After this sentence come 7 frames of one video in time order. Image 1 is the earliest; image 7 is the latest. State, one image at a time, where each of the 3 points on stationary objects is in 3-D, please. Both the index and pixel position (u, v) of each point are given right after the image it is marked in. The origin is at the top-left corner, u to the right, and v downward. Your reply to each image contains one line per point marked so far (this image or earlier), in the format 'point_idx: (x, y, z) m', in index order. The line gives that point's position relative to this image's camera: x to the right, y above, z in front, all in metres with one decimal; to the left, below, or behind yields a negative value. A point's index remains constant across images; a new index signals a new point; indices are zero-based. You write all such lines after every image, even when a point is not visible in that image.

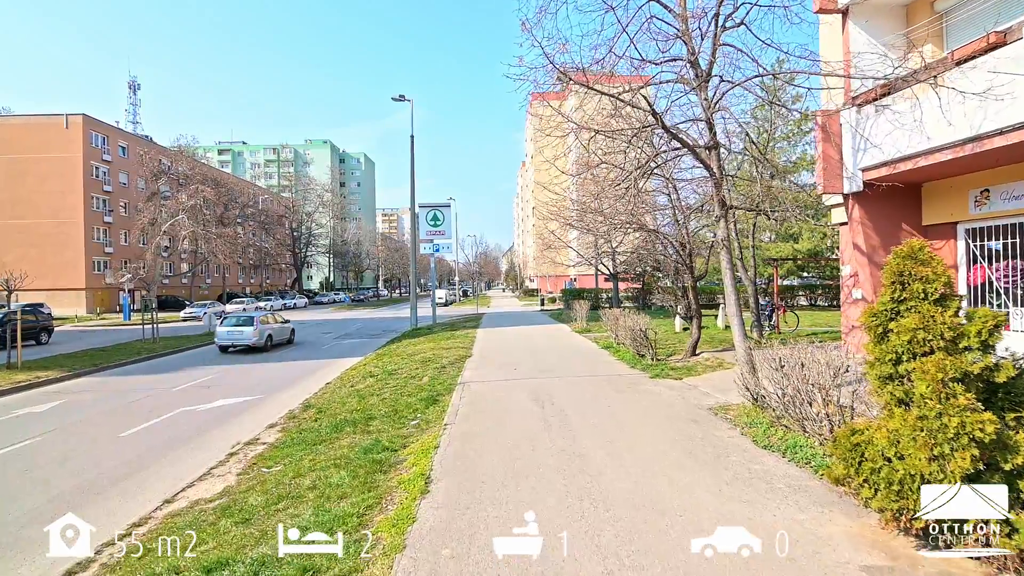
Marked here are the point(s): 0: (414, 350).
0: (-2.5, -1.6, +14.4) m
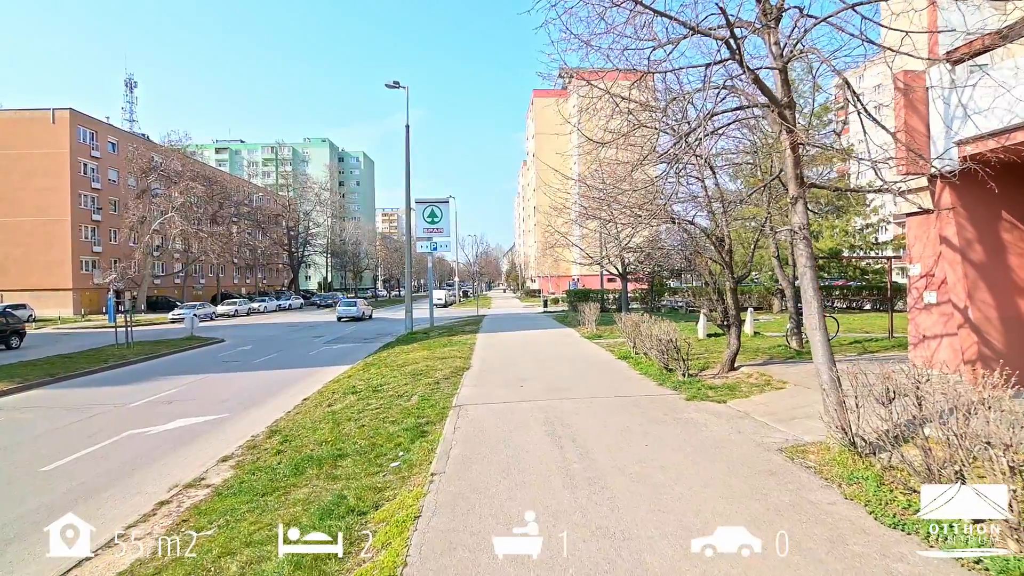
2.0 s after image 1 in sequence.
0: (-2.4, -1.6, +12.8) m
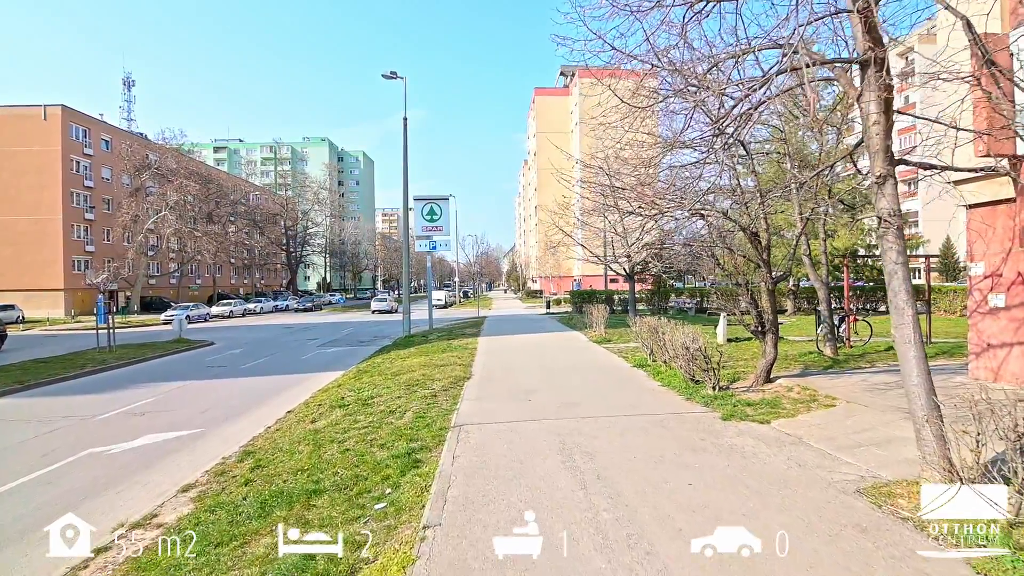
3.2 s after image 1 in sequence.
0: (-2.3, -1.7, +11.8) m
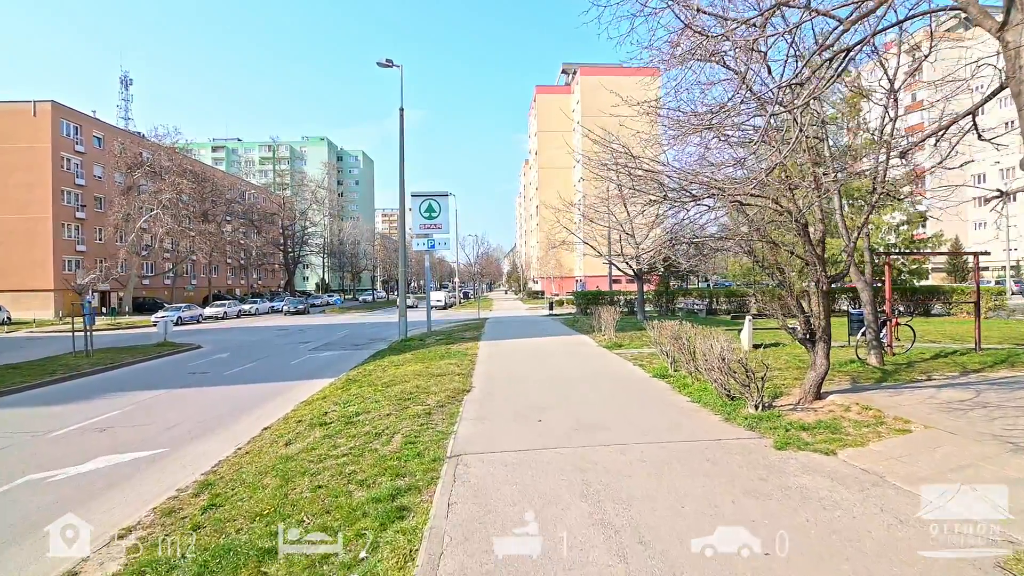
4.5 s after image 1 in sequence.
0: (-2.2, -1.7, +10.7) m
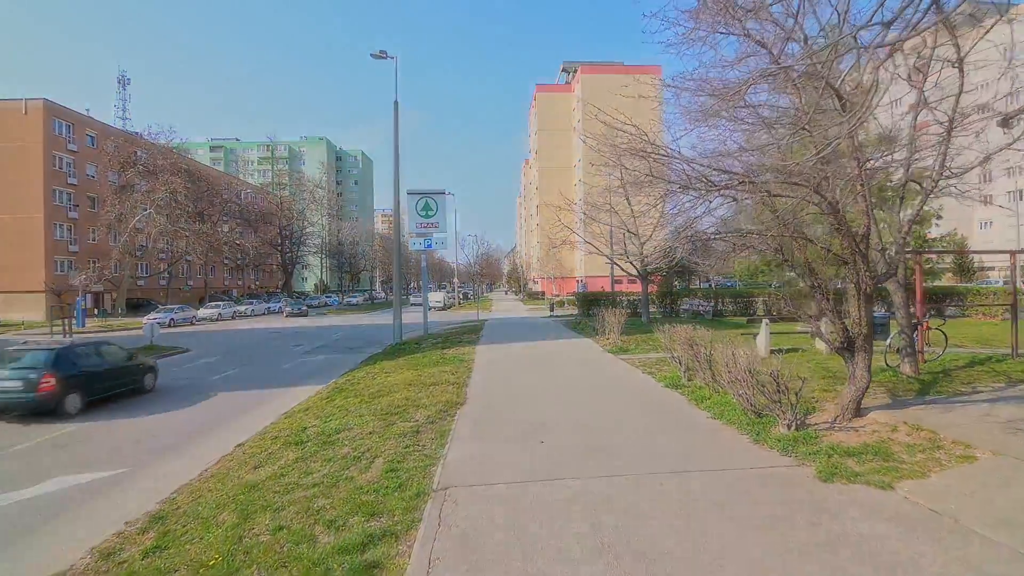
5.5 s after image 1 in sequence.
0: (-2.2, -1.7, +9.9) m
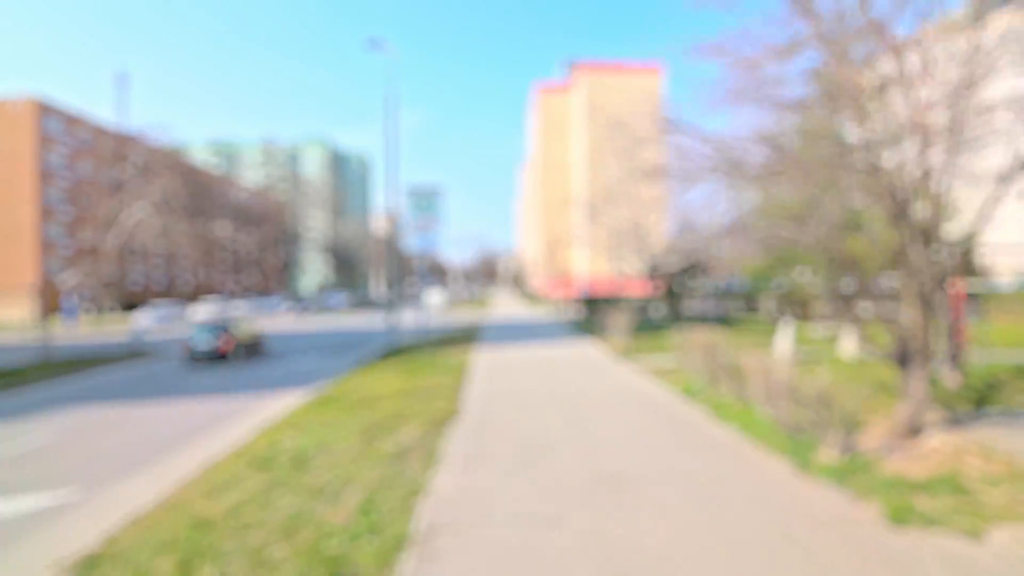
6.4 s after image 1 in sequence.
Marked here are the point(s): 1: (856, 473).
0: (-2.2, -1.7, +9.0) m
1: (+2.8, -1.5, +4.6) m
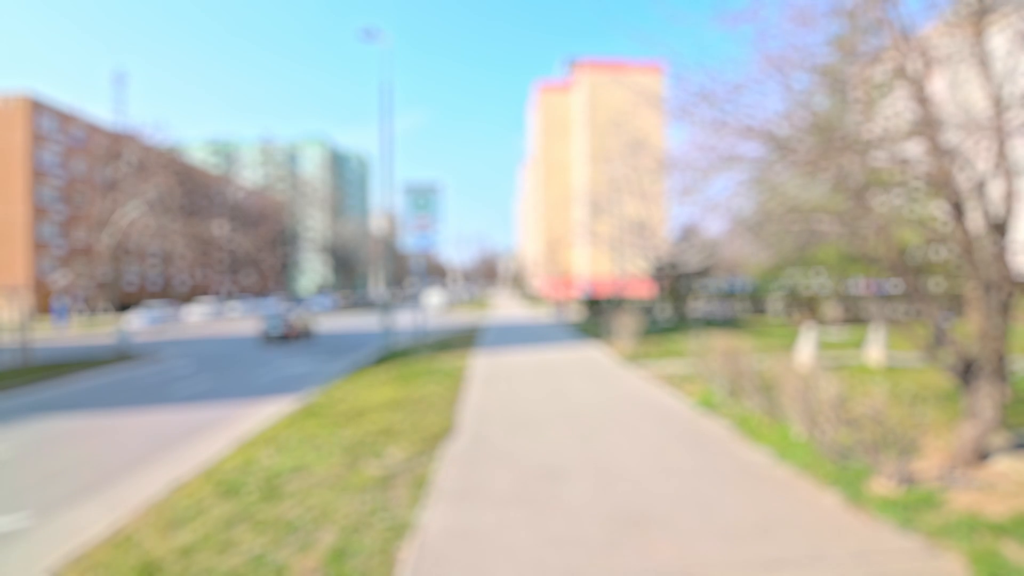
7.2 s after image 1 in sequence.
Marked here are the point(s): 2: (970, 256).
0: (-2.2, -1.7, +8.3) m
1: (+2.8, -1.5, +3.9) m
2: (+3.8, +0.4, +4.8) m
